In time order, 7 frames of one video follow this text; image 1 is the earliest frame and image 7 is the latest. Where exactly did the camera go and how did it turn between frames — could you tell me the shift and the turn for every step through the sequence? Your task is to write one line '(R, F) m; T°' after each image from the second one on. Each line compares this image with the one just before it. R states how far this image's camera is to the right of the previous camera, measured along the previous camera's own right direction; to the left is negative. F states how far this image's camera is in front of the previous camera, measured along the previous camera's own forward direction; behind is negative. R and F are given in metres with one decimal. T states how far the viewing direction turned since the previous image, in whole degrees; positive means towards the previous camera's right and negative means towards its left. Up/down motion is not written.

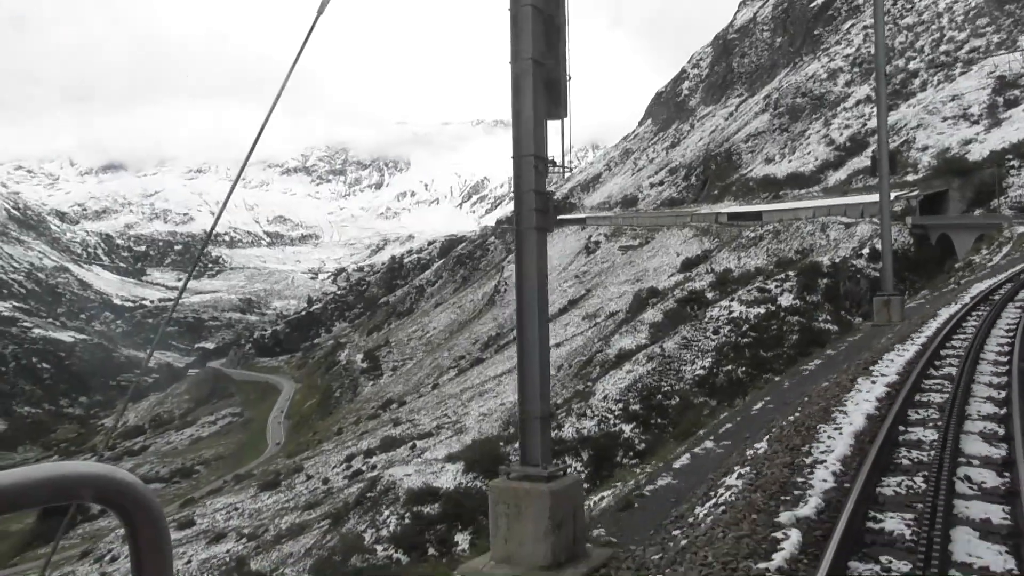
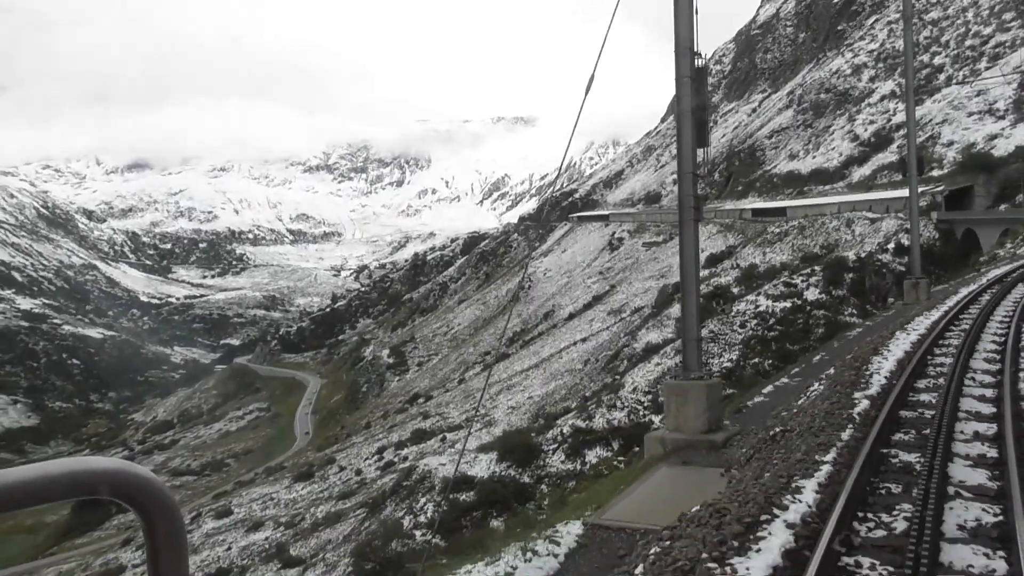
(-0.4, -0.6) m; -2°
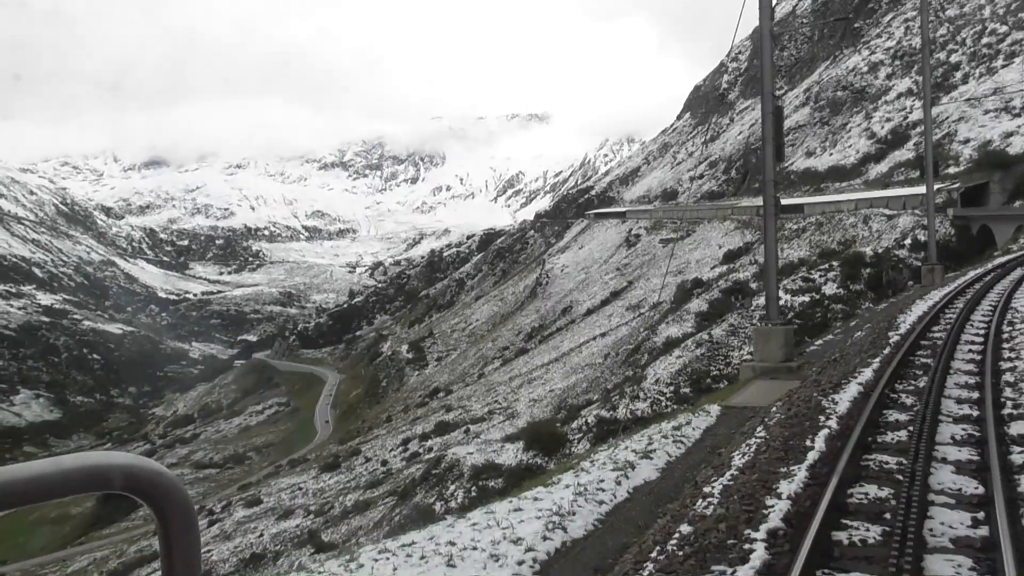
(-0.4, -0.7) m; -1°
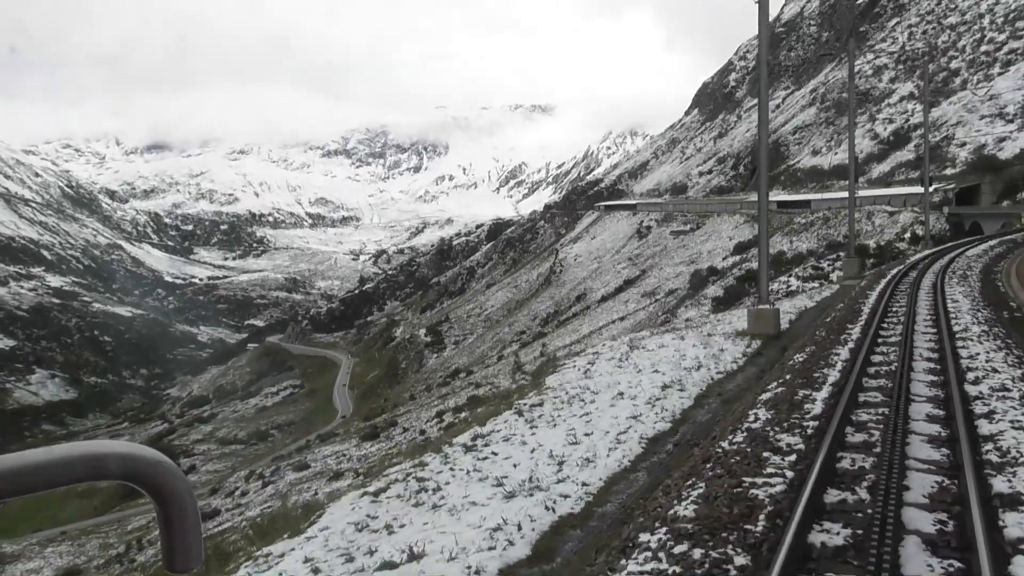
(-1.5, -2.3) m; 0°
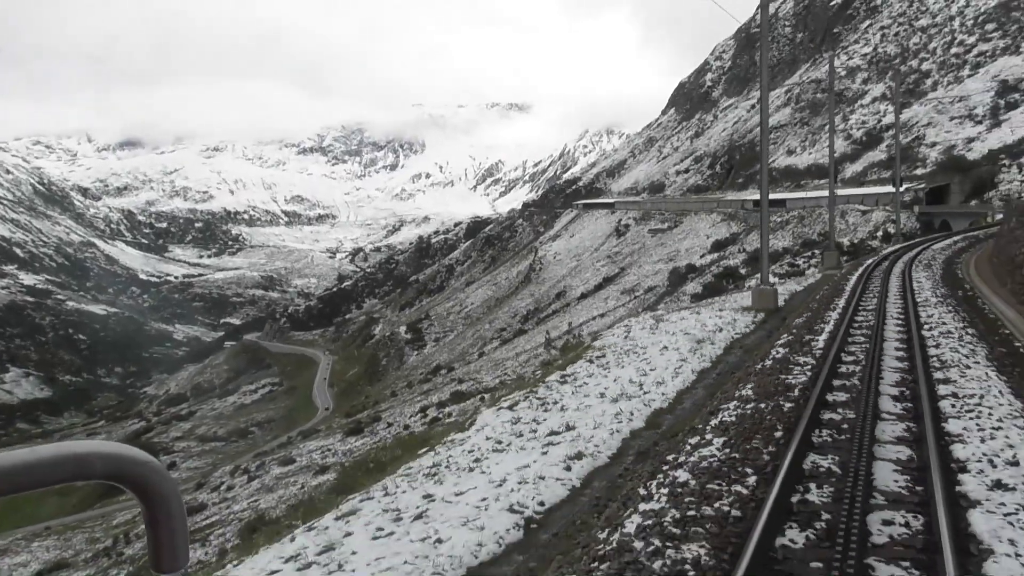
(-0.3, -0.4) m; +2°
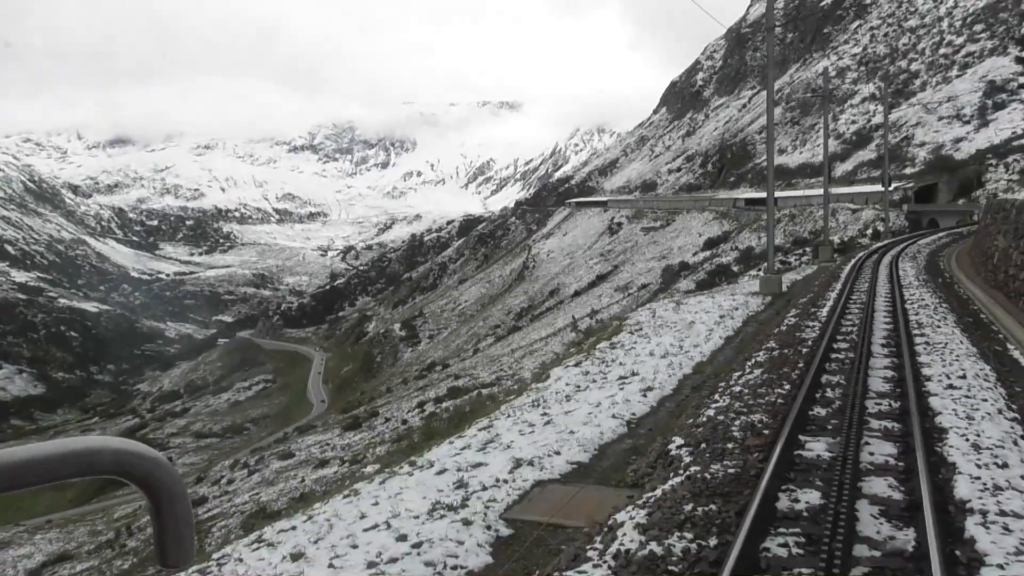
(-0.3, -0.5) m; +1°
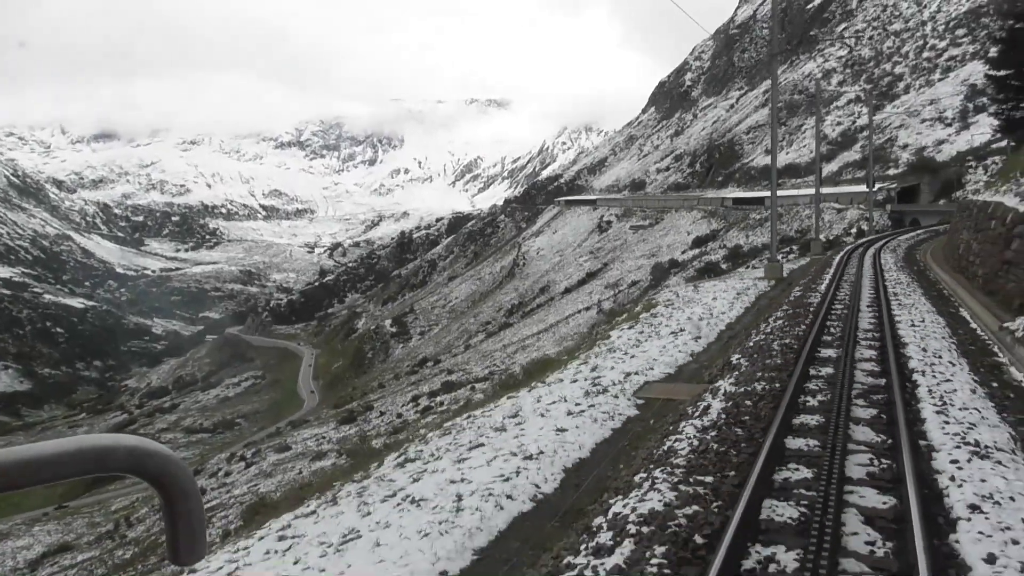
(-0.4, -0.6) m; +1°
